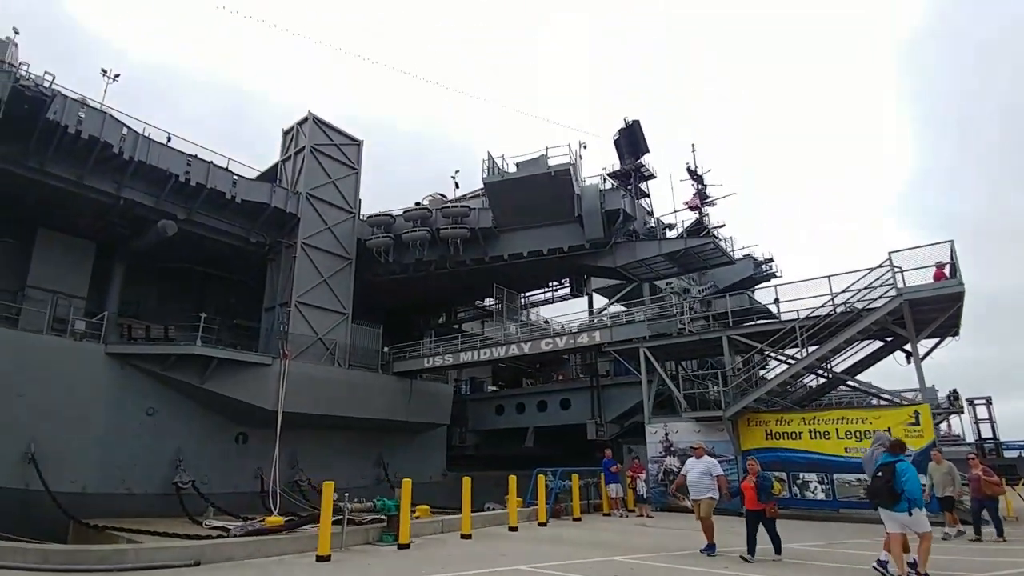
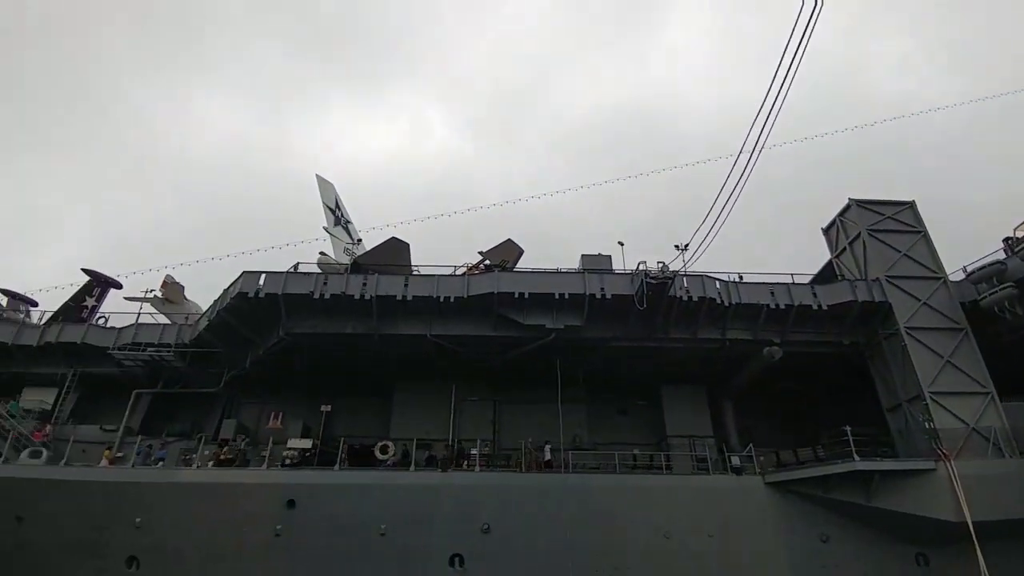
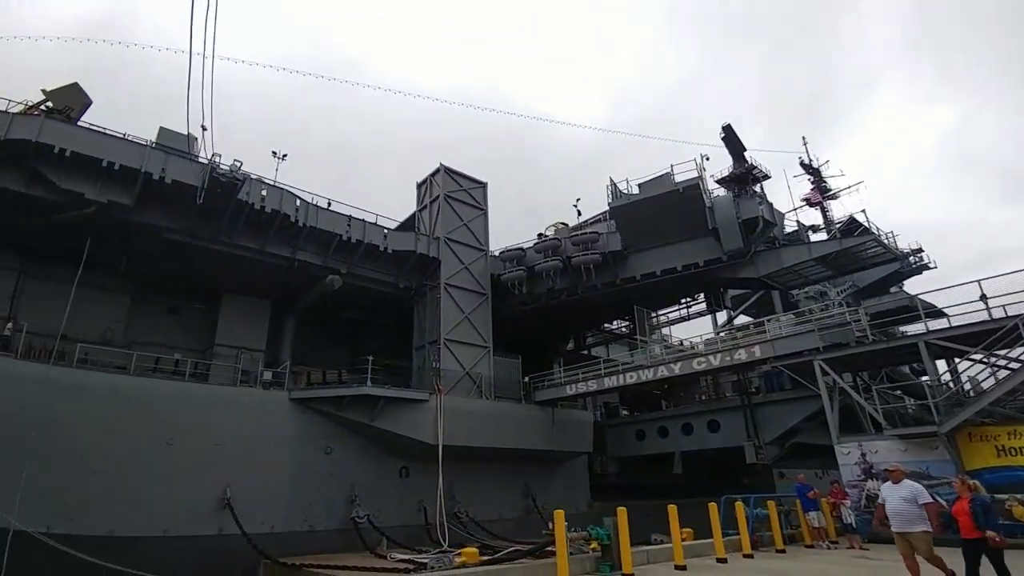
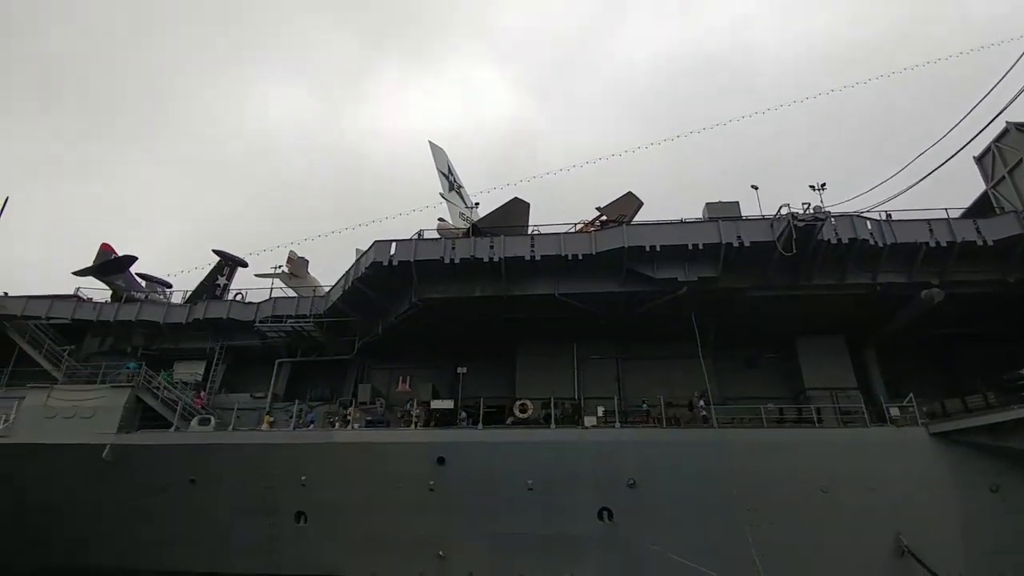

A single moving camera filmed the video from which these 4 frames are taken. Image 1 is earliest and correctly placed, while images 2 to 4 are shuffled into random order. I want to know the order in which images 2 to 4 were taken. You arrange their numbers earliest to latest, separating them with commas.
3, 2, 4
